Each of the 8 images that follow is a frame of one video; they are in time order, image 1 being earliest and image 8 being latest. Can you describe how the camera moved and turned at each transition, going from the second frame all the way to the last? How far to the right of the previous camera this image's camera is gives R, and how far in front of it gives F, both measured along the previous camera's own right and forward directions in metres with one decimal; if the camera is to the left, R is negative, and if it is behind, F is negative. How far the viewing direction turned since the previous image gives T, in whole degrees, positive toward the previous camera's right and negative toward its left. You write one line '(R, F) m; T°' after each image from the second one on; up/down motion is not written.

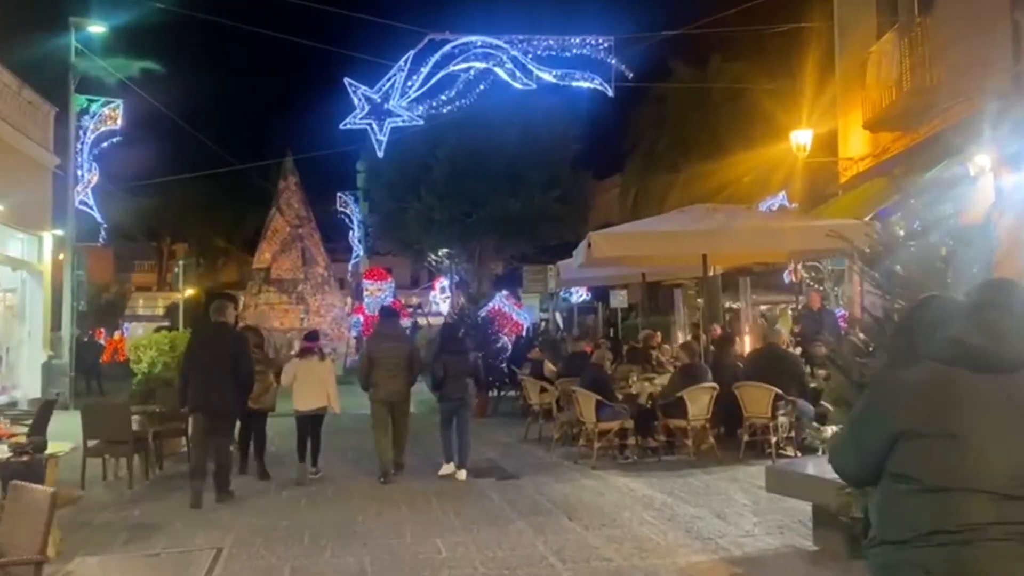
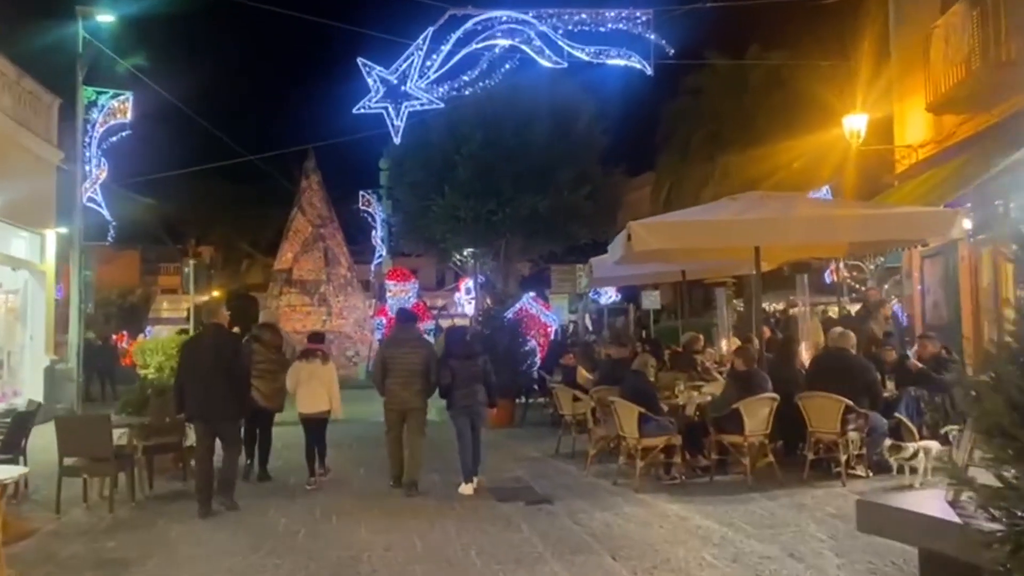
(0.0, +1.3) m; -2°
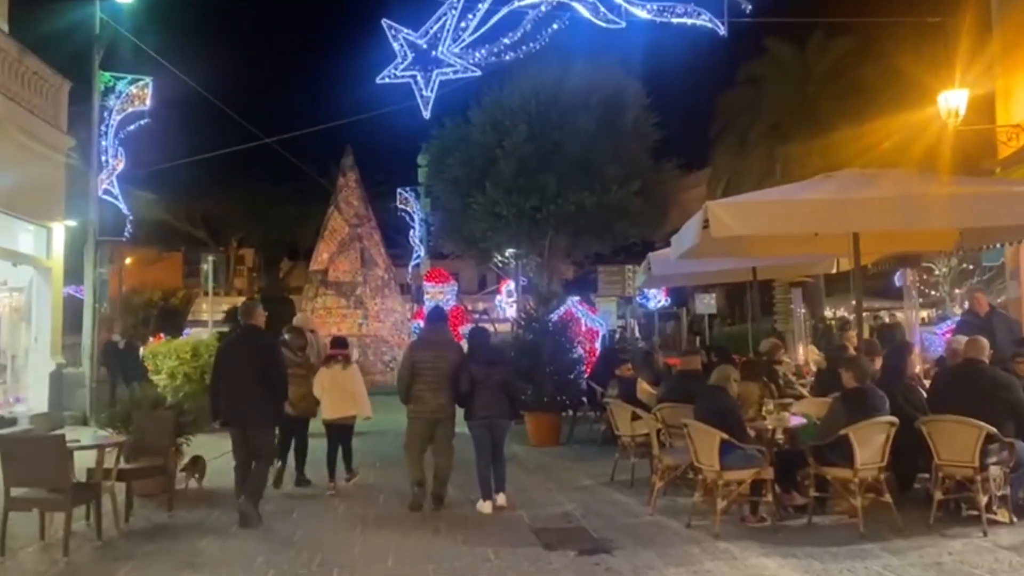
(-0.1, +1.9) m; -3°
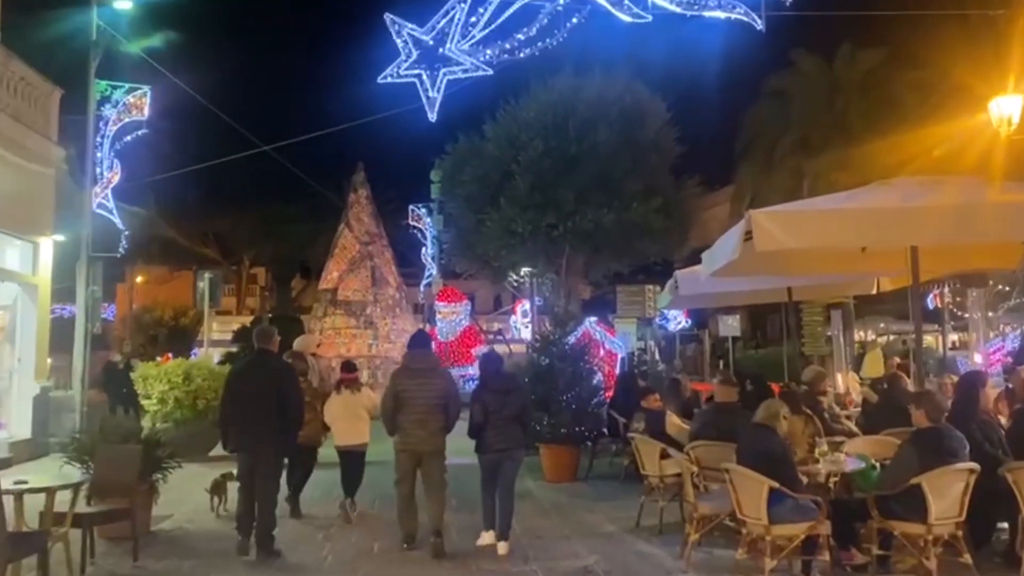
(0.0, +1.1) m; -1°
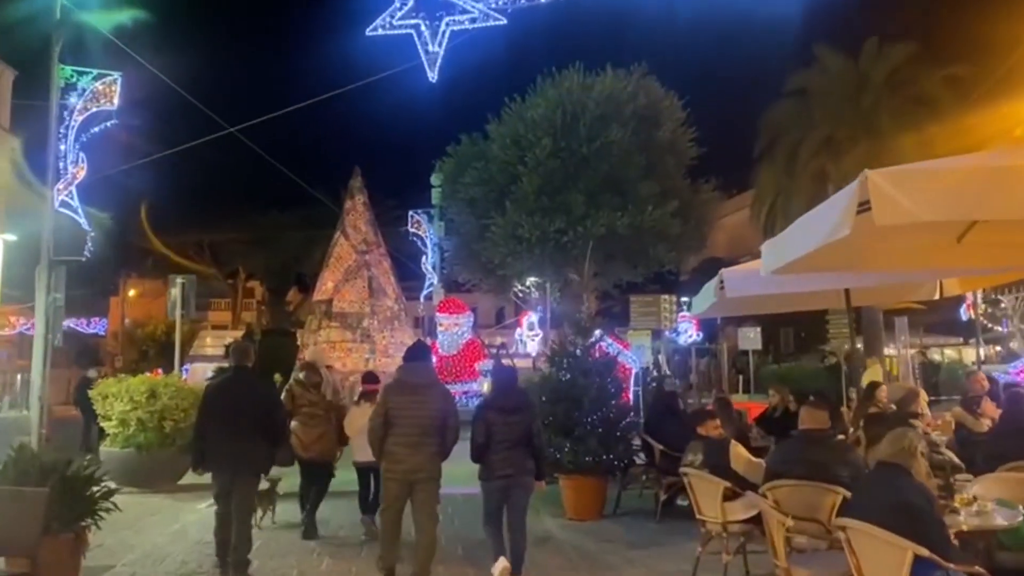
(-0.2, +2.0) m; 0°
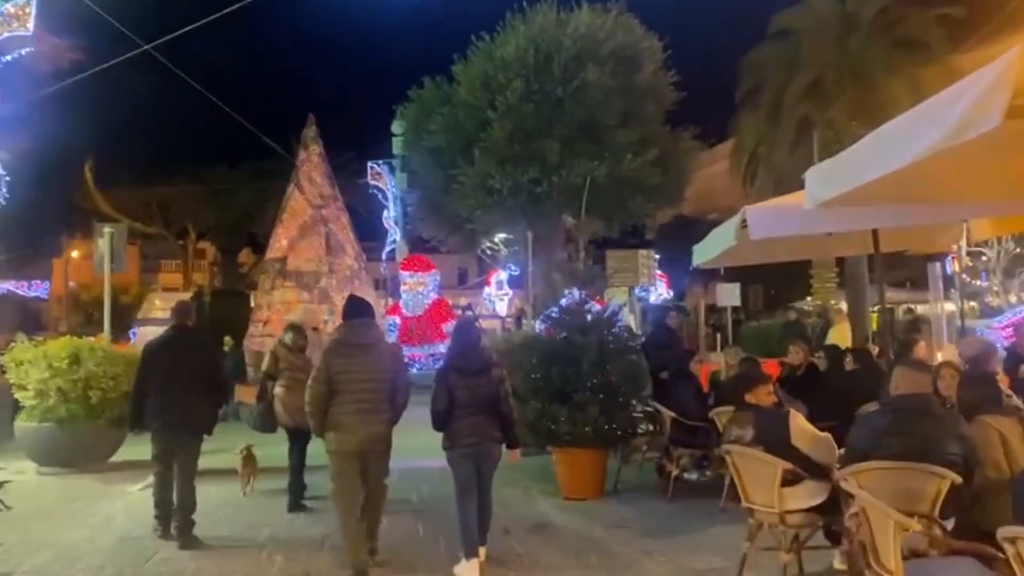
(-0.3, +1.7) m; +3°
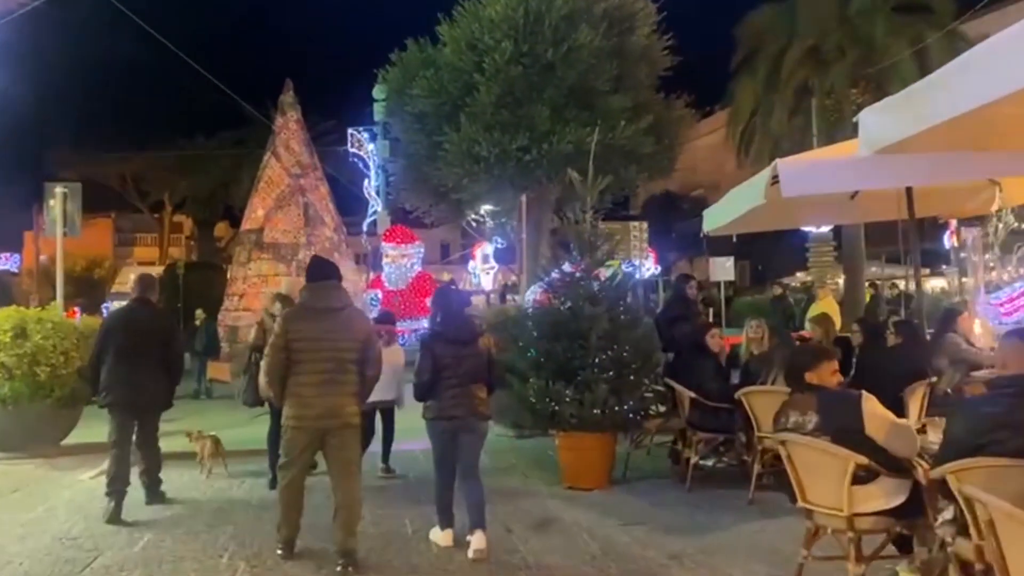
(-0.2, +1.1) m; +1°
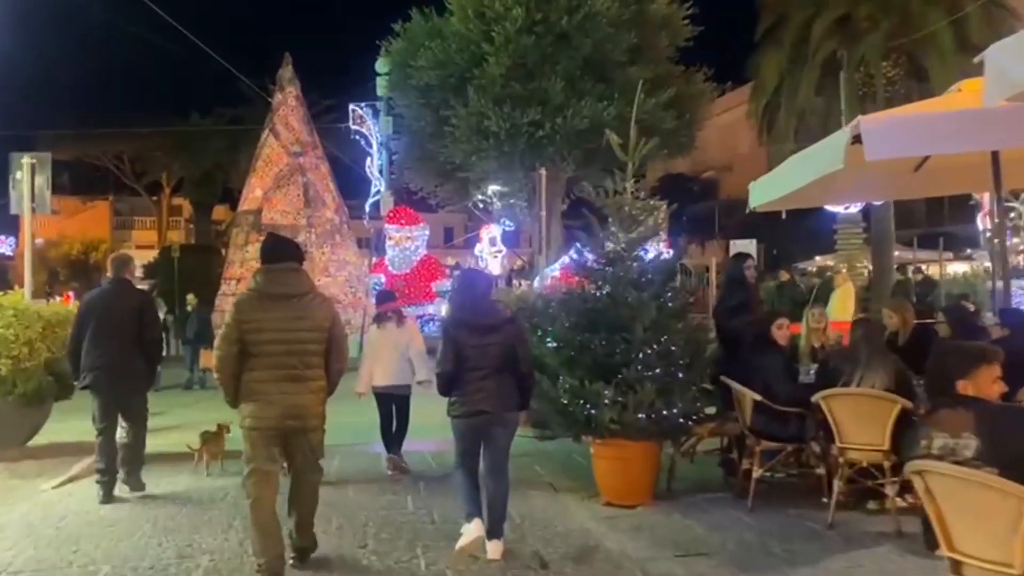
(-0.2, +1.3) m; 0°
